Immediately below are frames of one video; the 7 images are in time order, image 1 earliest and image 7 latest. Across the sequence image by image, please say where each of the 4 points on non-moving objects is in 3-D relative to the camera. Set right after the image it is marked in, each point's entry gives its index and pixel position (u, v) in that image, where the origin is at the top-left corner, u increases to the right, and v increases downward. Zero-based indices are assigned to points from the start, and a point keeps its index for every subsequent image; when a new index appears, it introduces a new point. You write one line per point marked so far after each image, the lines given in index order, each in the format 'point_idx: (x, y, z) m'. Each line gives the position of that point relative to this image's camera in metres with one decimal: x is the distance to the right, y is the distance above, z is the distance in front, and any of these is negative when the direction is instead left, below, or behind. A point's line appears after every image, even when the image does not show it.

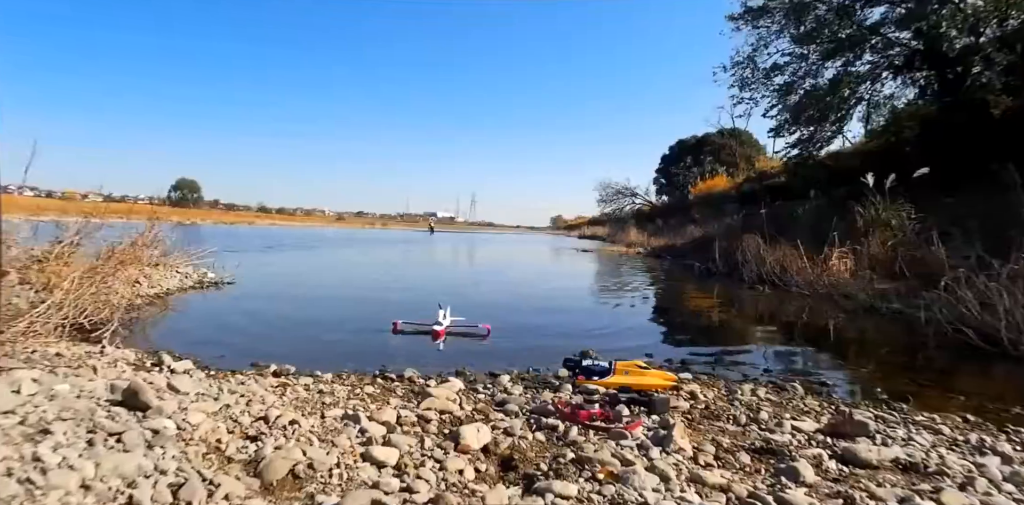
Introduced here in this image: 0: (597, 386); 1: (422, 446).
0: (+0.7, -1.1, +4.9) m
1: (-0.5, -1.1, +3.3) m
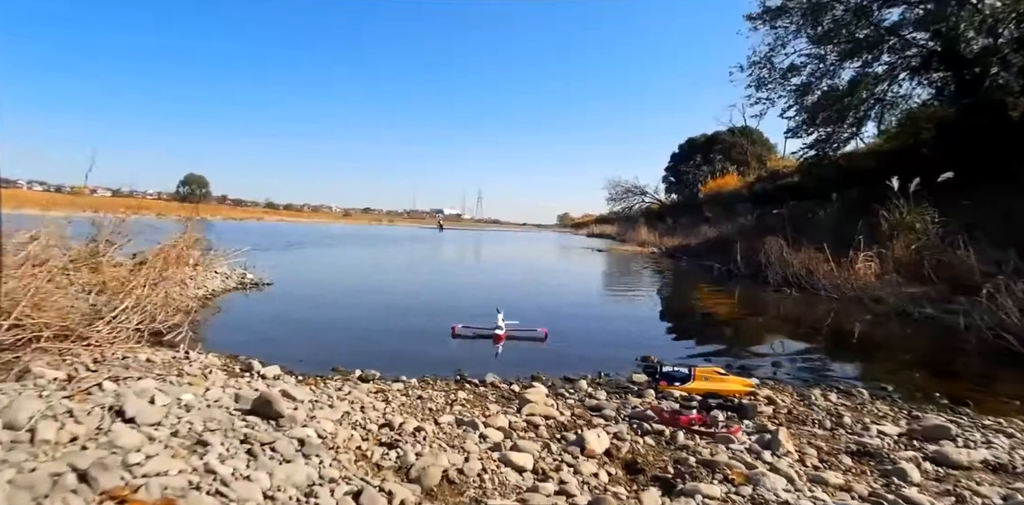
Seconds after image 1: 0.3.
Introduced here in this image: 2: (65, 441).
0: (+1.5, -1.2, +5.0) m
1: (+0.2, -1.2, +3.4) m
2: (-2.1, -0.9, +2.6) m
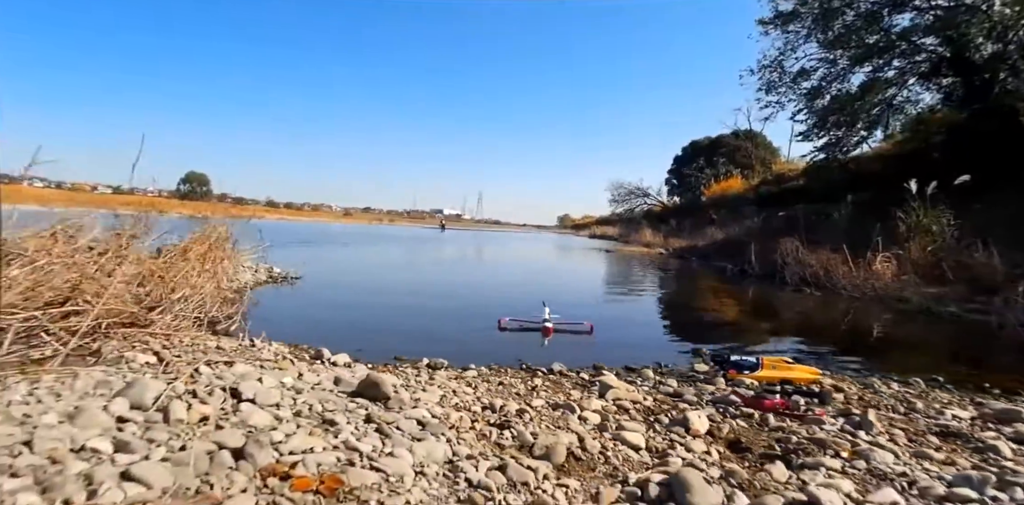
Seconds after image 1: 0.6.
0: (+2.1, -1.1, +5.1) m
1: (+0.9, -1.1, +3.5) m
2: (-1.5, -0.8, +2.7) m
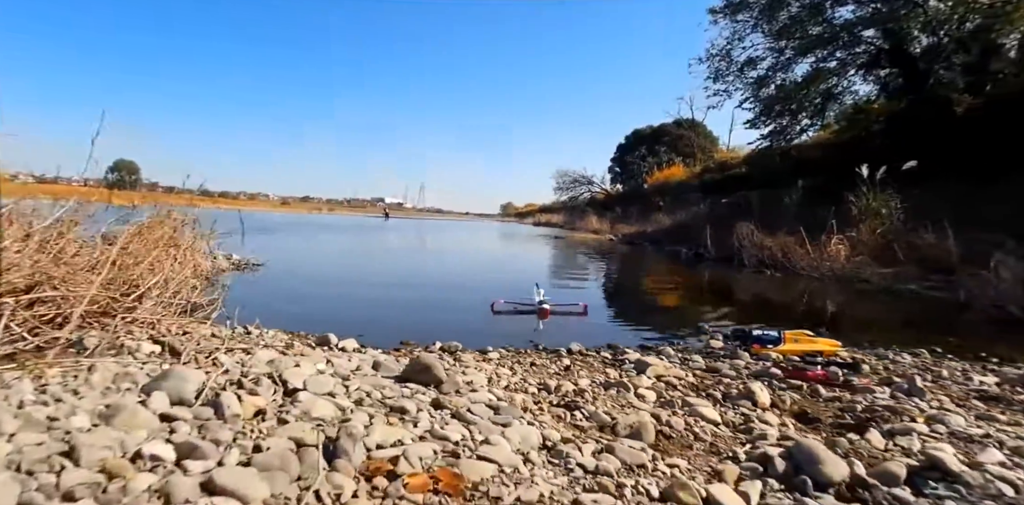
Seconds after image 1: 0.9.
0: (+2.3, -0.9, +5.0) m
1: (+1.2, -0.9, +3.3) m
2: (-1.0, -0.6, +2.3) m
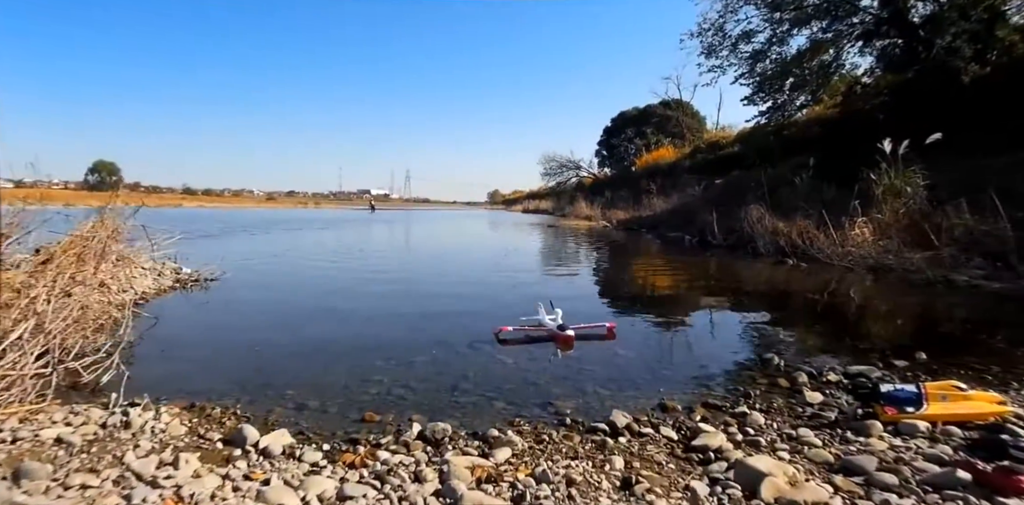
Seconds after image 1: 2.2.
0: (+2.4, -1.0, +3.4) m
1: (+1.3, -1.1, +1.6) m
2: (-0.9, -0.9, +0.6) m
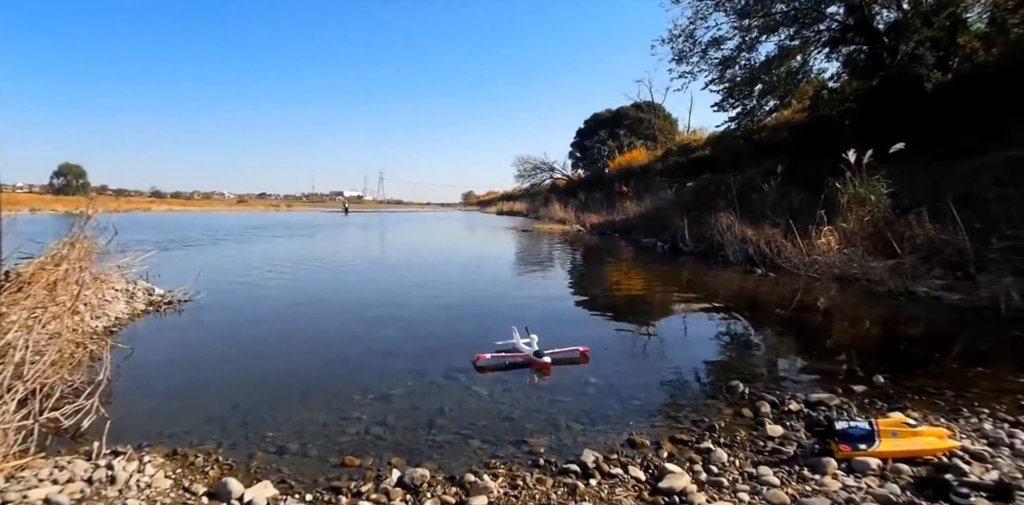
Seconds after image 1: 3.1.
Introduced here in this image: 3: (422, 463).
0: (+2.2, -1.3, +3.6) m
1: (+1.3, -1.4, +1.8) m
2: (-0.9, -1.3, +0.7) m
3: (-0.6, -1.4, +3.9) m
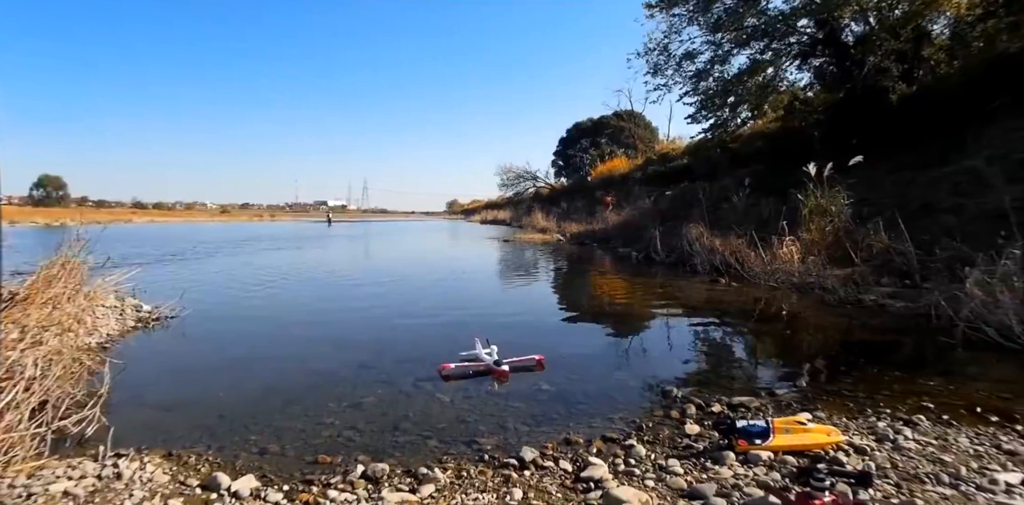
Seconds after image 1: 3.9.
0: (+1.8, -1.5, +4.3) m
1: (+0.9, -1.6, +2.5) m
2: (-1.3, -1.4, +1.3) m
3: (-1.0, -1.6, +4.6) m
